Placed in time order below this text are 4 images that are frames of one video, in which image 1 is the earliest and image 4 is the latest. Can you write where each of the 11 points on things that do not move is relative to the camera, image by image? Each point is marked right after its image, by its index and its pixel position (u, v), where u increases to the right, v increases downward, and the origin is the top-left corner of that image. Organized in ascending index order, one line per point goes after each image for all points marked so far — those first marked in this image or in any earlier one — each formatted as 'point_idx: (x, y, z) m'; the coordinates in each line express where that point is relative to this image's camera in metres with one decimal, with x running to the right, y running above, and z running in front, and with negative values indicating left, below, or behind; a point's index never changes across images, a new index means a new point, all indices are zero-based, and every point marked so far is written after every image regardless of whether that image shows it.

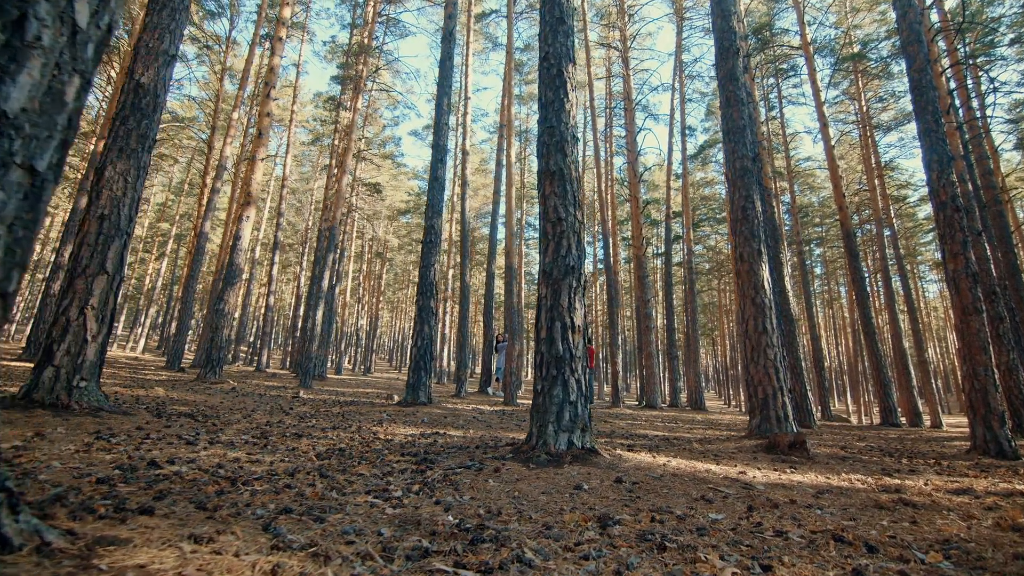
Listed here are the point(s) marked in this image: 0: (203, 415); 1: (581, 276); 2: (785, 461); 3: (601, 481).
0: (-3.6, -1.5, +5.0) m
1: (+0.6, +0.1, +3.7) m
2: (+2.5, -1.6, +4.0) m
3: (+0.6, -1.2, +2.7) m
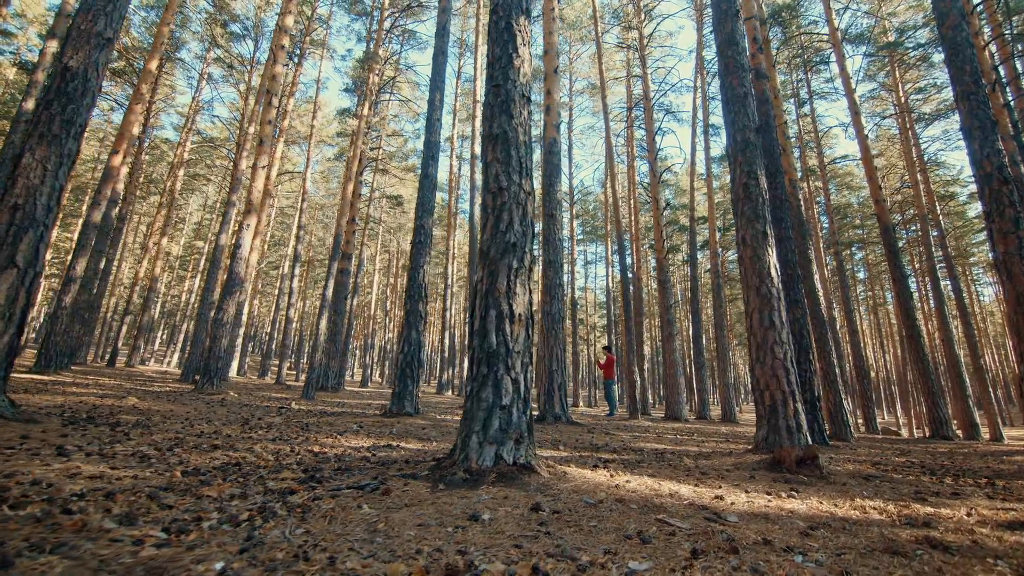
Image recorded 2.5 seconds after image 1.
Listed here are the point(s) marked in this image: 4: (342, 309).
0: (-4.0, -1.5, +4.6) m
1: (+0.1, +0.3, +3.1) m
2: (+2.1, -1.5, +3.2) m
3: (0.0, -1.0, +2.1) m
4: (-6.0, -0.8, +15.3) m
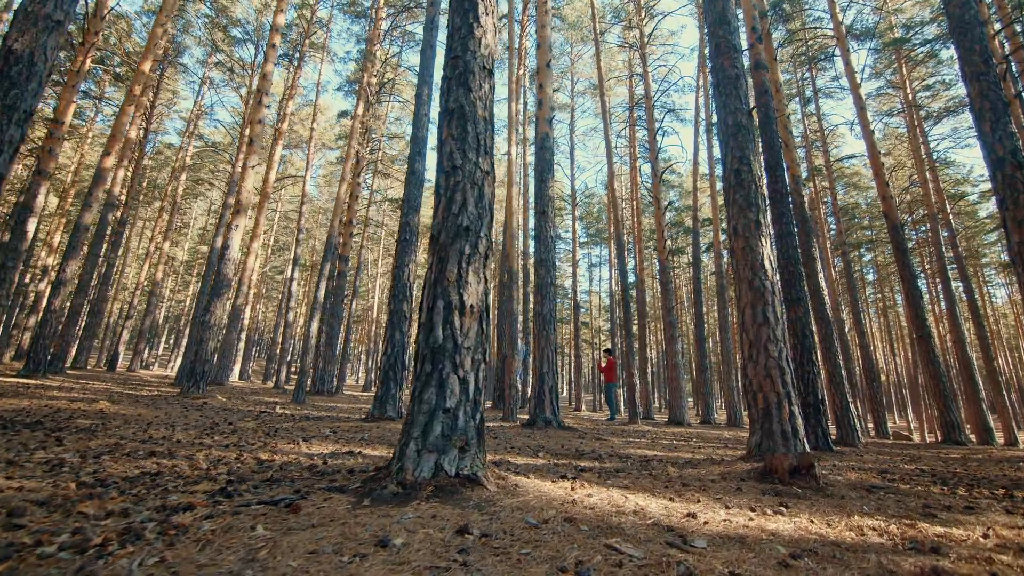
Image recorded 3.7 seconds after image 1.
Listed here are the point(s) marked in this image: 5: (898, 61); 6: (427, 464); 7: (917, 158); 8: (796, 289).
0: (-4.3, -1.4, +4.3) m
1: (-0.2, +0.3, +2.8) m
2: (+1.8, -1.4, +2.9) m
3: (-0.3, -1.0, +1.7) m
4: (-6.1, -0.8, +15.0) m
5: (+12.1, +7.1, +13.5) m
6: (-0.4, -0.9, +2.3) m
7: (+12.6, +4.0, +13.4) m
8: (+4.8, 0.0, +7.3) m
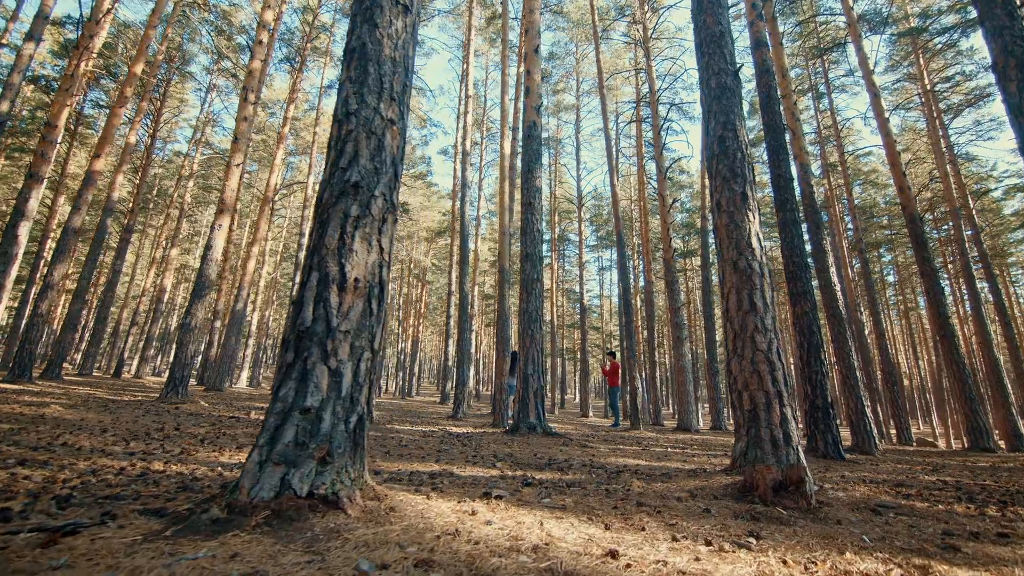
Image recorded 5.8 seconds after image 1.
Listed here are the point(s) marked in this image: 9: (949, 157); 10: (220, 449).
0: (-4.7, -1.3, +3.9) m
1: (-0.7, +0.5, +2.3) m
2: (+1.3, -1.2, +2.3) m
3: (-0.8, -0.8, +1.2) m
4: (-6.3, -0.9, +14.6) m
5: (+11.8, +7.2, +12.7) m
6: (-1.0, -0.8, +1.7) m
7: (+12.3, +4.1, +12.5) m
8: (+4.5, +0.1, +6.7) m
9: (+12.8, +4.1, +12.7) m
10: (-2.8, -1.6, +4.3) m
